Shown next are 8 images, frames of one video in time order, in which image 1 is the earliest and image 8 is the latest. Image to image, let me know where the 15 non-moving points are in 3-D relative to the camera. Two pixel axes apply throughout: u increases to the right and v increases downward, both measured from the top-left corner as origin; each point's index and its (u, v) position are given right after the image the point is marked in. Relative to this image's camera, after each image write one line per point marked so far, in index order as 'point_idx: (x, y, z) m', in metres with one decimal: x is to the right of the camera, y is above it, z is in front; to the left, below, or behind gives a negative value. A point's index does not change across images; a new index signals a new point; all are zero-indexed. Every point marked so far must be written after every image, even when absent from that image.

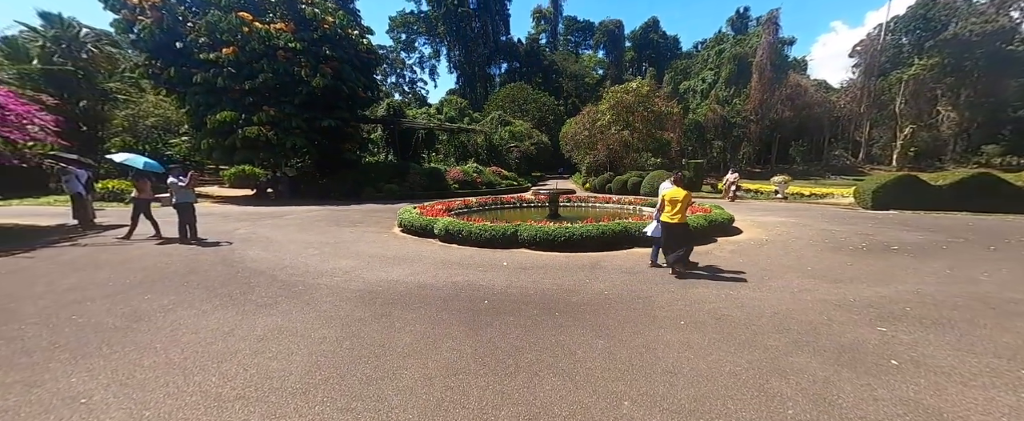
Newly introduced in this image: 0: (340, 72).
0: (-8.9, +7.3, +17.3) m
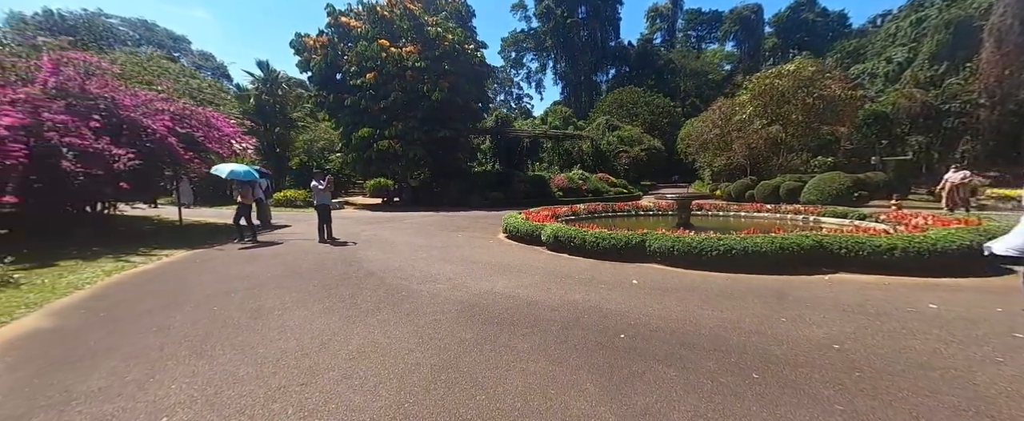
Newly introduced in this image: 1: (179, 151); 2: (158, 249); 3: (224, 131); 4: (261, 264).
0: (-3.0, +7.0, +18.4) m
1: (-8.7, +1.6, +8.8) m
2: (-8.3, -1.0, +7.7) m
3: (-9.0, +2.5, +10.4) m
4: (-4.5, -1.0, +5.9) m
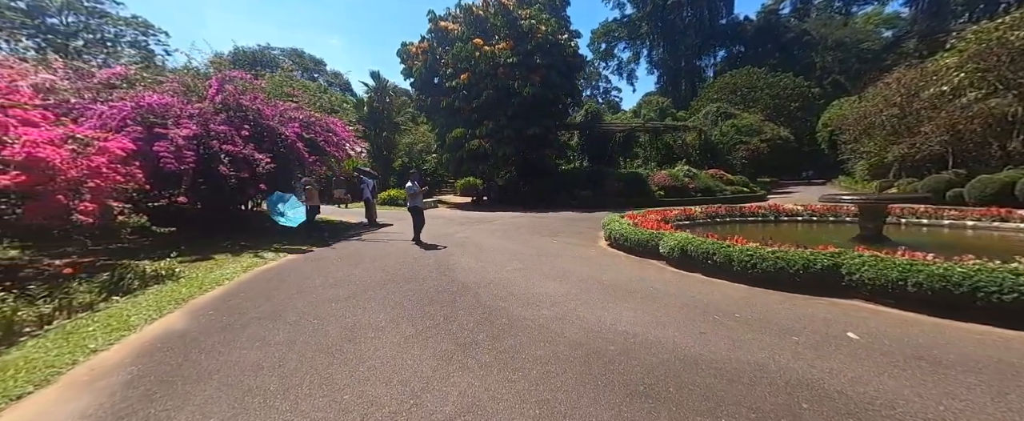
0: (+1.9, +7.0, +17.6) m
1: (-6.0, +1.7, +9.8) m
2: (-6.0, -0.9, +8.6) m
3: (-5.9, +2.6, +11.3) m
4: (-2.7, -1.0, +5.9) m
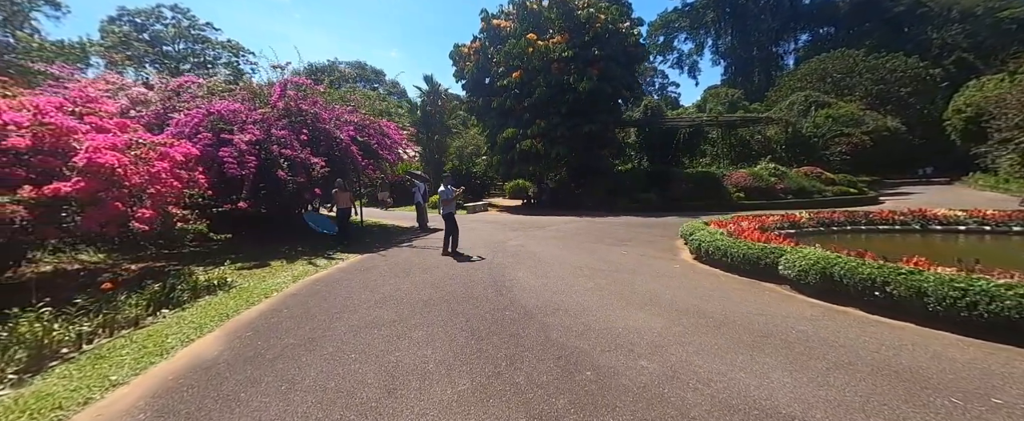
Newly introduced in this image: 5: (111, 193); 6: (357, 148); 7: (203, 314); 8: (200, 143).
0: (+4.6, +6.8, +16.3) m
1: (-4.4, +1.5, +9.6) m
2: (-4.5, -1.0, +8.5) m
3: (-4.0, +2.4, +11.1) m
4: (-1.6, -1.1, +5.3) m
5: (-5.5, +0.2, +4.5) m
6: (-4.9, +1.9, +10.2) m
7: (-4.0, -1.3, +4.3) m
8: (-7.0, +1.5, +7.5) m
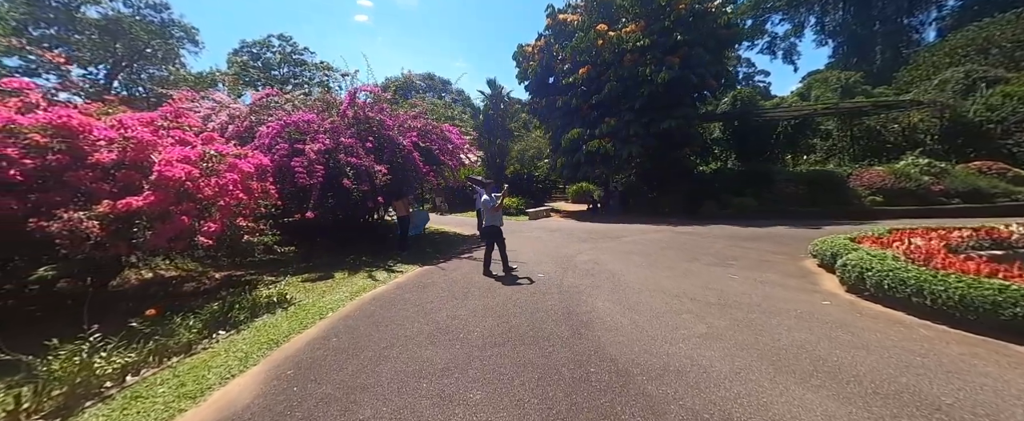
0: (+7.6, +6.5, +14.3) m
1: (-2.5, +1.3, +9.3) m
2: (-2.8, -1.3, +8.2) m
3: (-1.9, +2.2, +10.7) m
4: (-0.6, -1.3, +4.6) m
5: (-4.5, +0.1, +4.5) m
6: (-2.9, +1.7, +9.9) m
7: (-3.1, -1.5, +4.0) m
8: (-5.4, +1.3, +7.7) m
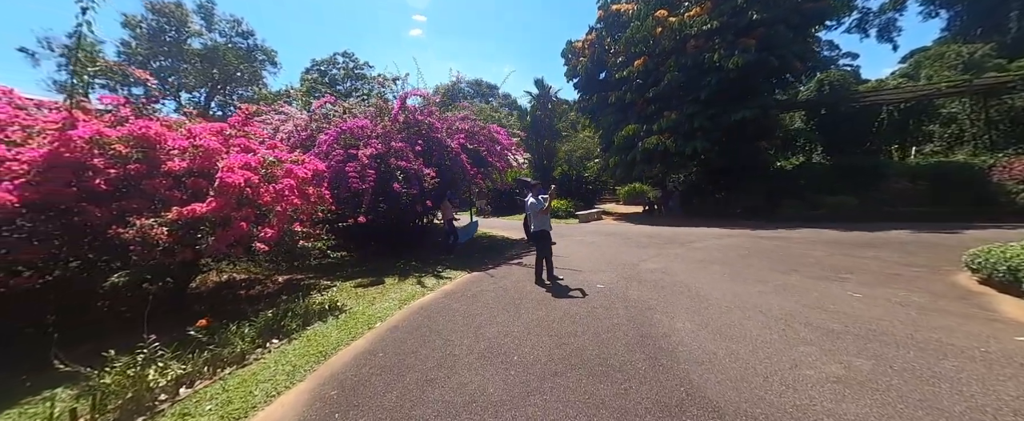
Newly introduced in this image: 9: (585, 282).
0: (+9.6, +6.4, +12.6) m
1: (-1.1, +1.2, +9.0) m
2: (-1.6, -1.3, +8.0) m
3: (-0.3, +2.1, +10.4) m
4: (+0.2, -1.4, +4.1) m
5: (-3.7, 0.0, +4.5) m
6: (-1.4, +1.6, +9.7) m
7: (-2.4, -1.6, +3.8) m
8: (-4.2, +1.2, +7.8) m
9: (+1.3, -1.2, +5.8) m
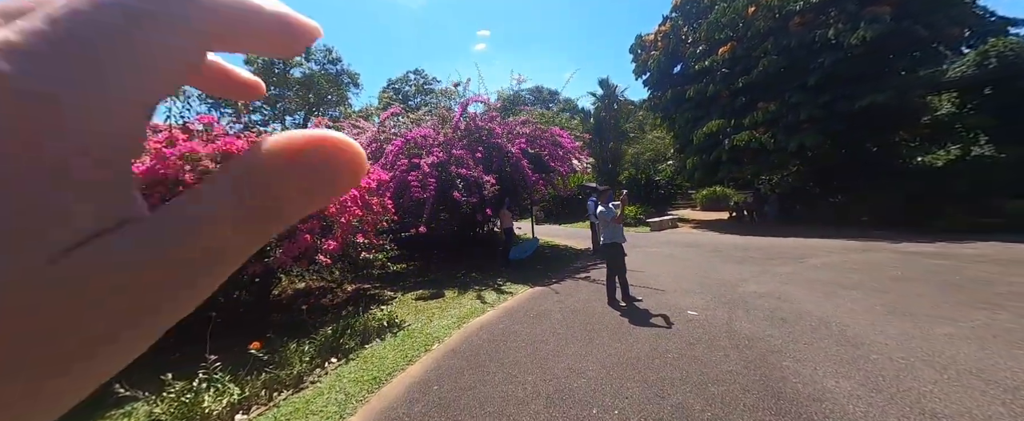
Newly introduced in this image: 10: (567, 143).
0: (+11.7, +6.2, +10.1) m
1: (+0.6, +1.0, +8.5) m
2: (-0.1, -1.6, +7.5) m
3: (+1.6, +1.8, +9.7) m
4: (+0.9, -1.5, +3.3) m
5: (-2.8, -0.2, +4.5) m
6: (+0.4, +1.3, +9.2) m
7: (-1.6, -1.7, +3.6) m
8: (-2.7, +1.0, +7.9) m
9: (+2.3, -1.4, +4.8) m
10: (+1.7, +2.0, +9.9) m
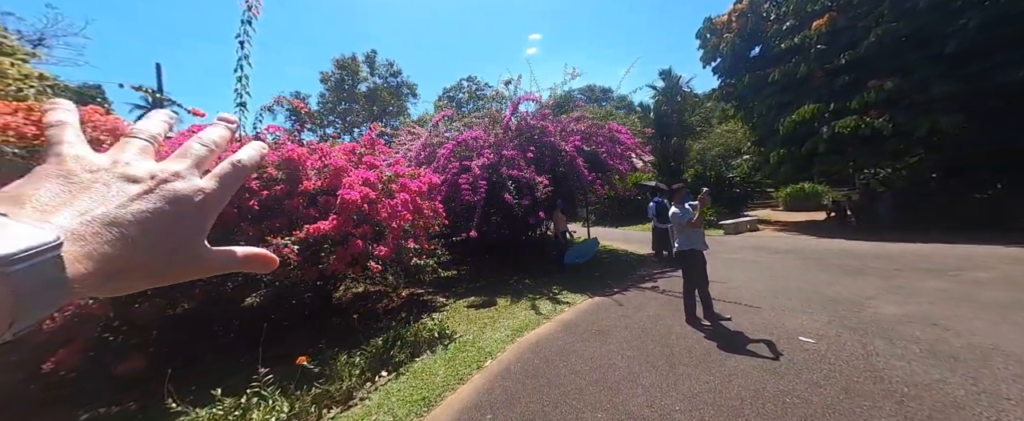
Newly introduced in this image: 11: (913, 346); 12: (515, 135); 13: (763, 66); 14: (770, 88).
0: (+13.1, +6.2, +7.8) m
1: (+1.9, +0.9, +7.8) m
2: (+1.1, -1.6, +6.9) m
3: (+3.1, +1.8, +8.9) m
4: (+1.4, -1.6, +2.7) m
5: (-2.1, -0.3, +4.4) m
6: (+1.9, +1.3, +8.6) m
7: (-1.0, -1.8, +3.3) m
8: (-1.4, +0.9, +7.7) m
9: (+3.0, -1.4, +3.9) m
10: (+3.2, +2.0, +9.1) m
11: (+3.8, -1.3, +3.1) m
12: (+0.1, +2.0, +8.8) m
13: (+10.2, +5.9, +13.6) m
14: (+10.0, +4.8, +13.0) m
